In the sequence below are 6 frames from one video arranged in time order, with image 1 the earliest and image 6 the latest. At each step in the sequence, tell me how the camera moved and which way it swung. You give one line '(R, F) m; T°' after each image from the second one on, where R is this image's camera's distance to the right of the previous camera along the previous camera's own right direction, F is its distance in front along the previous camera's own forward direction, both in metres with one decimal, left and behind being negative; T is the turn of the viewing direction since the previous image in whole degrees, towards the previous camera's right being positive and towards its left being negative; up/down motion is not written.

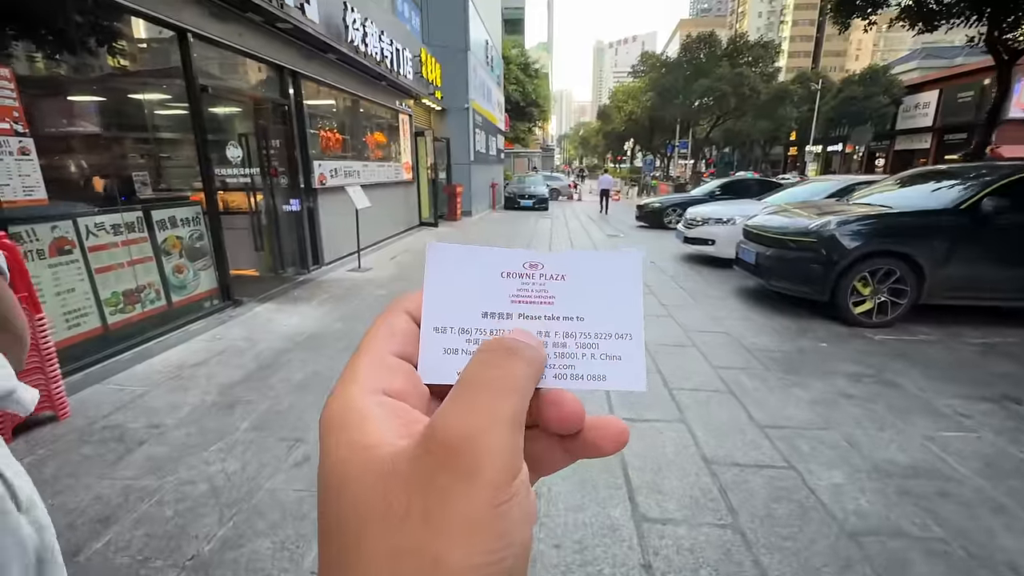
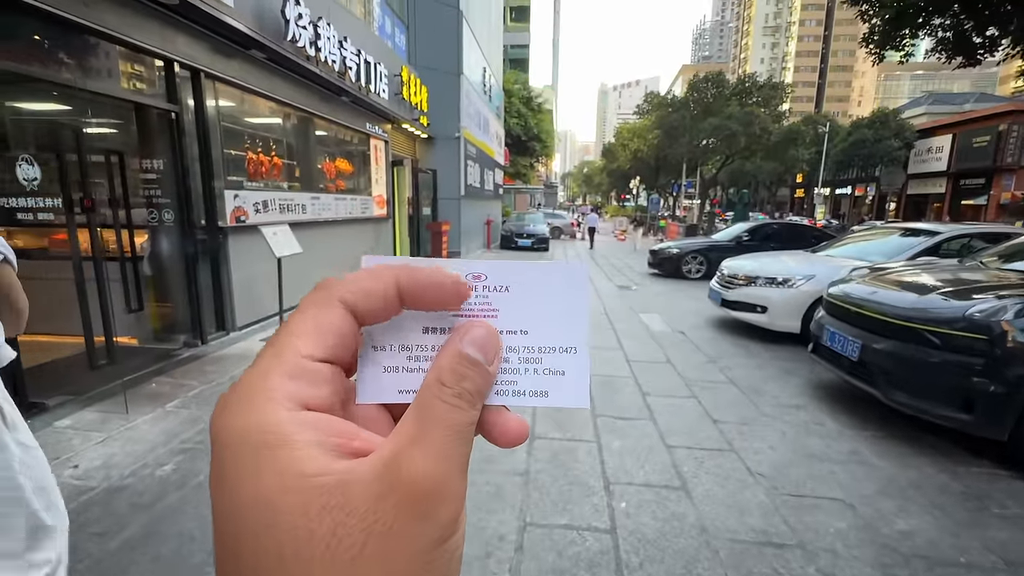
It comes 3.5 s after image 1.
(+0.2, +1.9) m; 0°
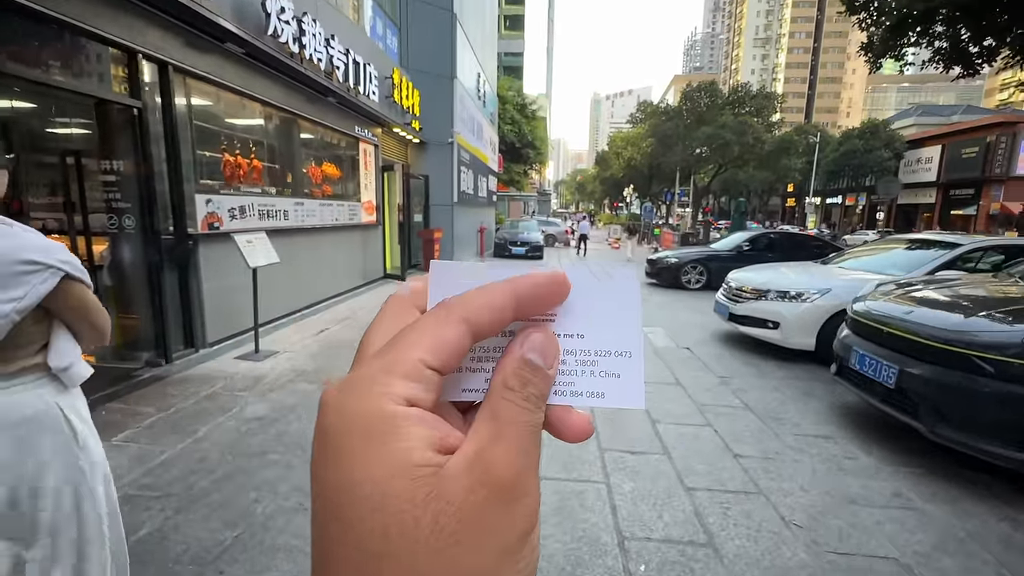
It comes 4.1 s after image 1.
(0.0, +0.4) m; +1°
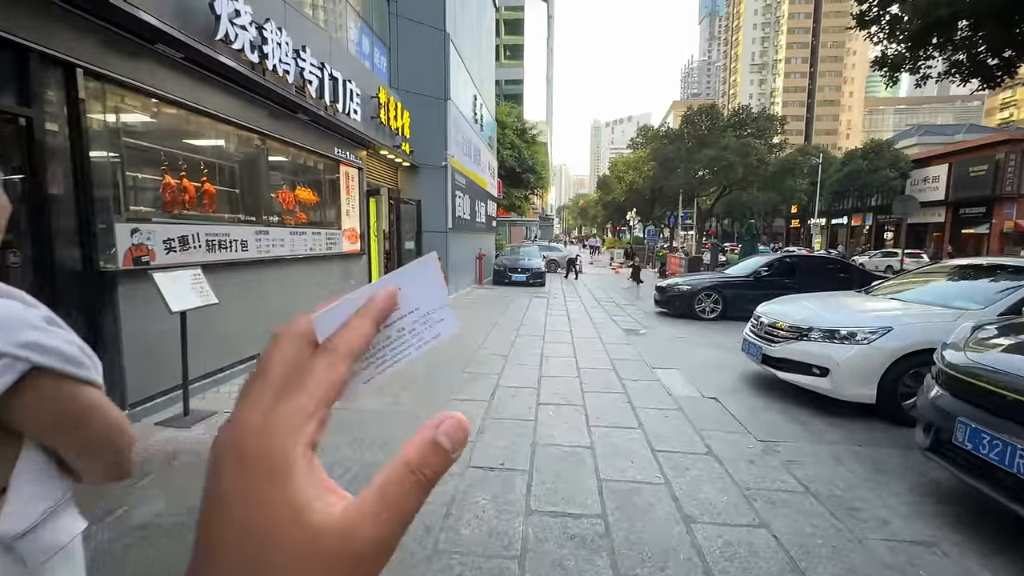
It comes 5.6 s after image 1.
(+0.1, +0.9) m; 0°
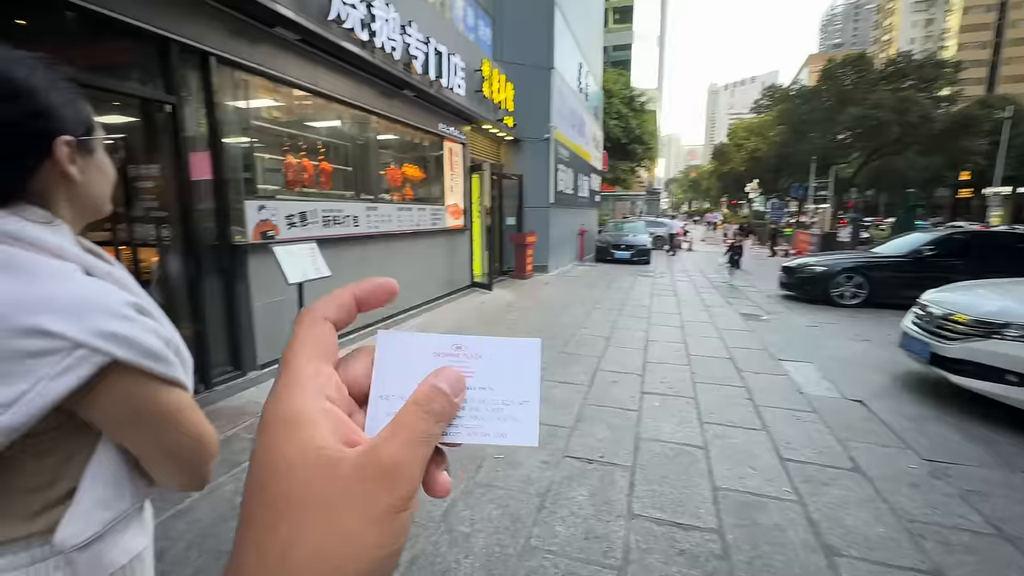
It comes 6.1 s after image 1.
(0.0, +0.2) m; -12°
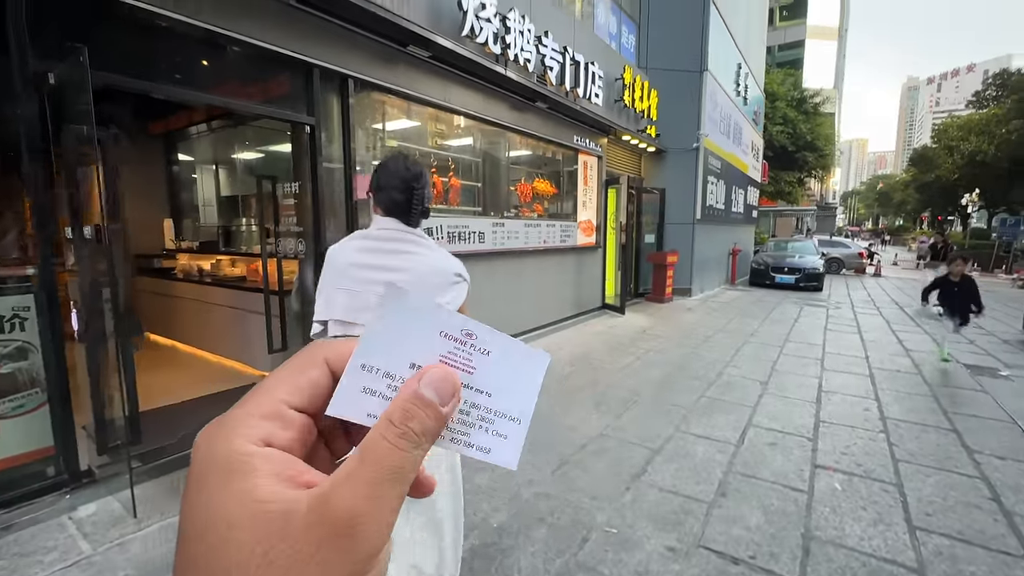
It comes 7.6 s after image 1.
(+0.1, +0.5) m; -17°
